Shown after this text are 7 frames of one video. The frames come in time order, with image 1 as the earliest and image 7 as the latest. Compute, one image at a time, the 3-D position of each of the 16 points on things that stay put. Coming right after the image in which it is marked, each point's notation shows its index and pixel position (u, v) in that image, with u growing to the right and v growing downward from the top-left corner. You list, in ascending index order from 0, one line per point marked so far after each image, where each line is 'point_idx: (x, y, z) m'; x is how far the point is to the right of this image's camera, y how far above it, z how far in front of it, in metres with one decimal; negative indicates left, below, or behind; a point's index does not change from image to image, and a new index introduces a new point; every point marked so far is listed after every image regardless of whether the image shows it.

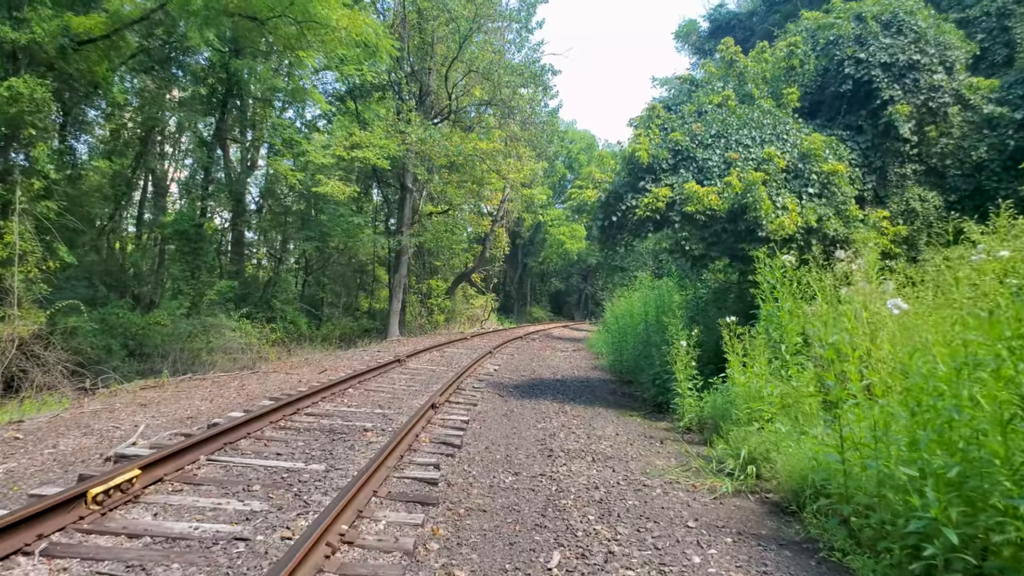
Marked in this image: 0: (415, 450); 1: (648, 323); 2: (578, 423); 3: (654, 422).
0: (-0.8, -1.4, +6.2) m
1: (+2.7, -0.7, +14.3) m
2: (+0.8, -1.6, +8.8) m
3: (+1.8, -1.7, +9.3) m
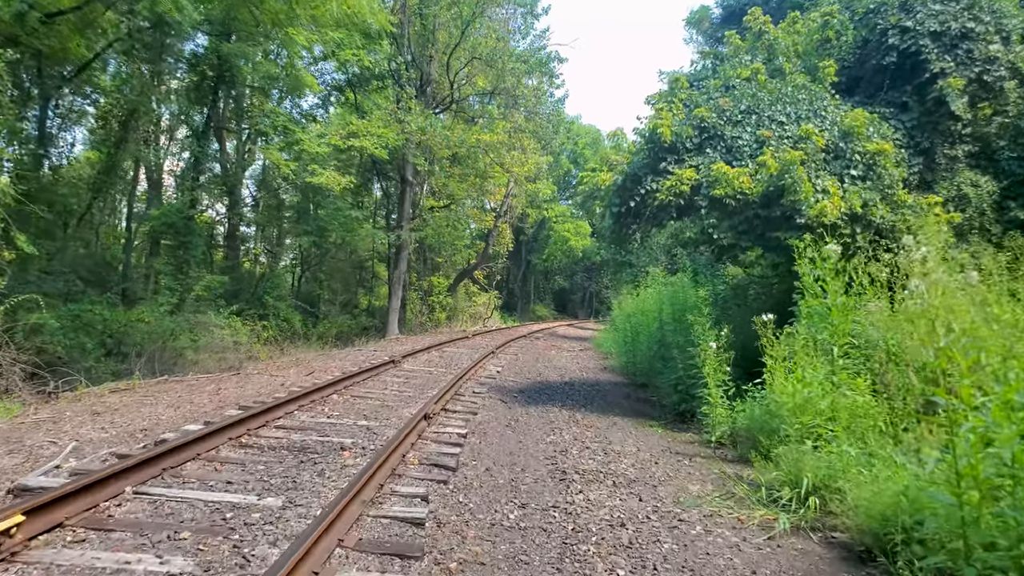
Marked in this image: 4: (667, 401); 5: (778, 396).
0: (-0.8, -1.3, +5.2) m
1: (+2.8, -0.6, +13.2) m
2: (+0.8, -1.5, +7.7) m
3: (+1.9, -1.6, +8.2) m
4: (+2.1, -1.5, +9.8) m
5: (+2.4, -1.0, +6.6) m
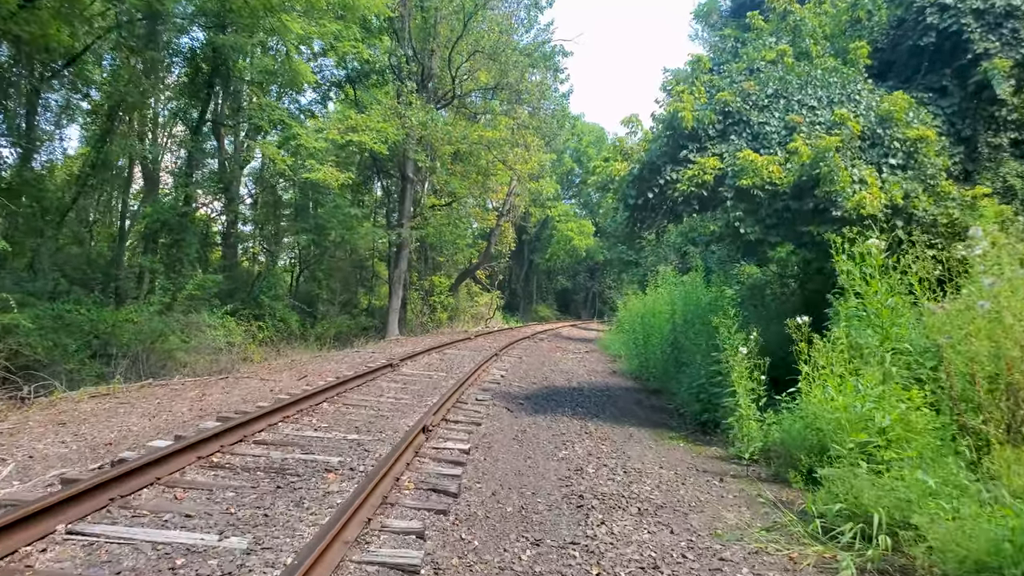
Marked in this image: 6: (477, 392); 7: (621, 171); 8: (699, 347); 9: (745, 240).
0: (-0.7, -1.3, +4.4) m
1: (+2.9, -0.6, +12.5) m
2: (+0.9, -1.5, +7.0) m
3: (+1.9, -1.6, +7.5) m
4: (+2.1, -1.5, +9.1) m
5: (+2.4, -0.9, +5.9) m
6: (-0.5, -1.4, +9.8) m
7: (+1.5, +1.6, +9.9) m
8: (+2.3, -0.7, +9.3) m
9: (+2.8, +0.6, +8.7) m
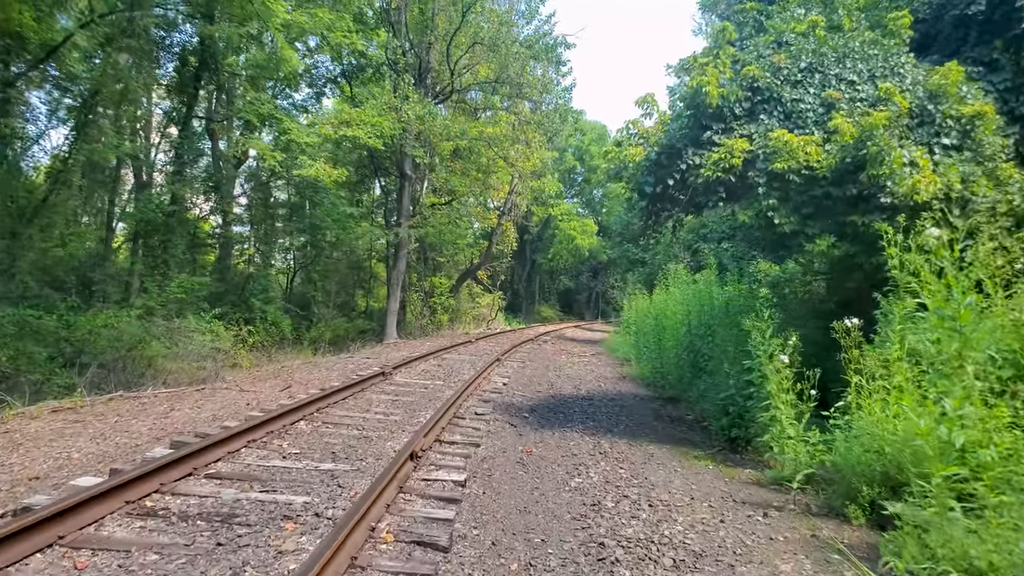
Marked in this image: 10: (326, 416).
0: (-0.7, -1.3, +3.5) m
1: (+2.9, -0.6, +11.5) m
2: (+0.9, -1.5, +6.0) m
3: (+2.0, -1.6, +6.5) m
4: (+2.2, -1.5, +8.1) m
5: (+2.5, -0.9, +4.9) m
6: (-0.4, -1.4, +8.8) m
7: (+1.5, +1.6, +8.9) m
8: (+2.4, -0.7, +8.3) m
9: (+2.8, +0.6, +7.7) m
10: (-1.8, -1.3, +7.3) m
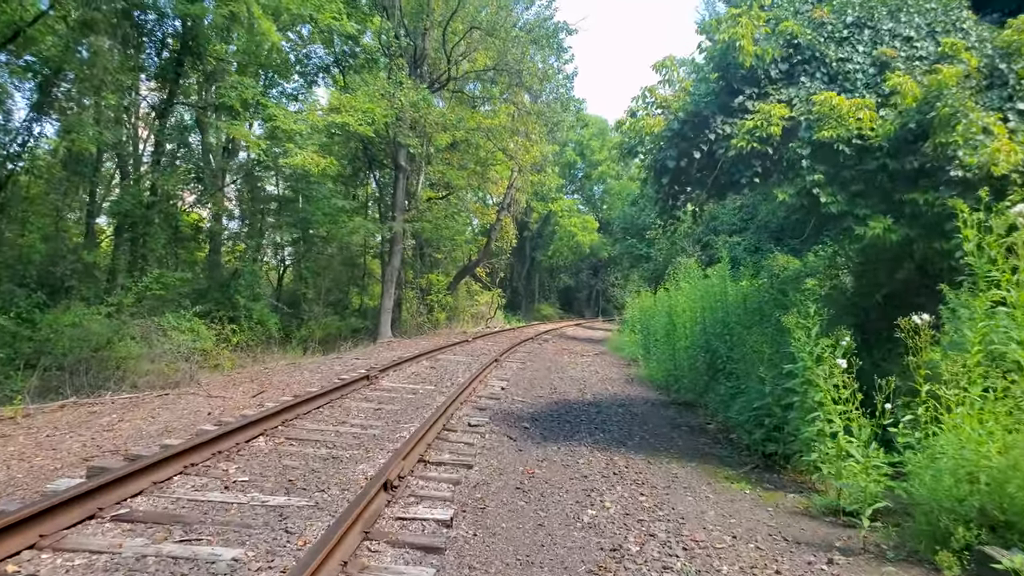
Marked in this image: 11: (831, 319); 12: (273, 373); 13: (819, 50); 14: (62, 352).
0: (-0.7, -1.2, +2.4) m
1: (+2.9, -0.5, +10.4) m
2: (+0.9, -1.5, +5.0) m
3: (+2.0, -1.5, +5.4) m
4: (+2.2, -1.4, +7.0) m
5: (+2.5, -0.9, +3.9) m
6: (-0.4, -1.3, +7.8) m
7: (+1.5, +1.6, +7.8) m
8: (+2.3, -0.6, +7.2) m
9: (+2.8, +0.7, +6.7) m
10: (-1.9, -1.2, +6.2) m
11: (+2.8, -0.3, +6.4) m
12: (-4.4, -1.5, +13.6) m
13: (+2.7, +2.1, +6.7) m
14: (-7.7, -1.1, +12.9) m
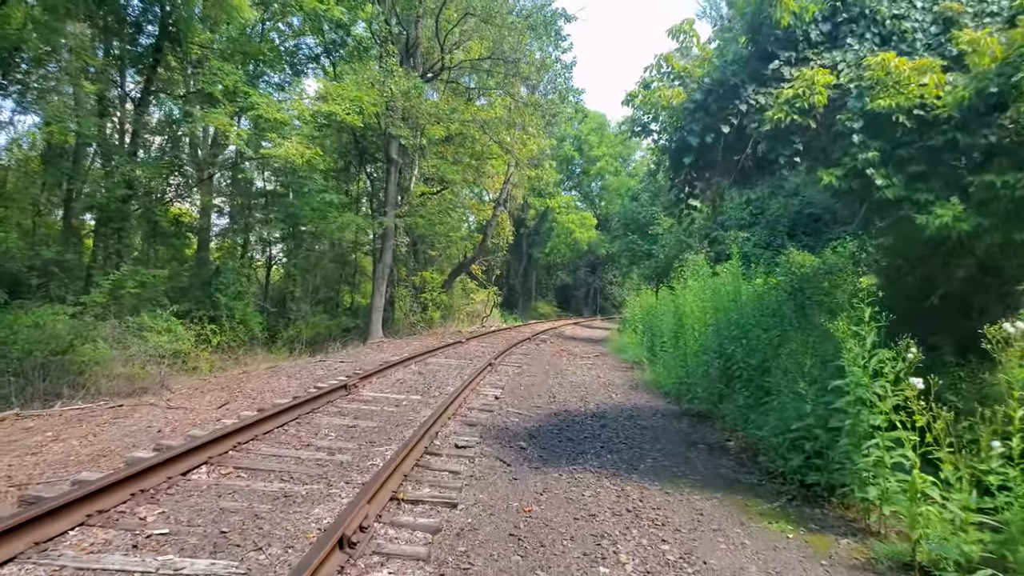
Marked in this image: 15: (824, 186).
0: (-0.7, -1.2, +1.4) m
1: (+2.8, -0.5, +9.5) m
2: (+0.9, -1.5, +4.0) m
3: (+1.9, -1.5, +4.5) m
4: (+2.1, -1.4, +6.1) m
5: (+2.4, -0.9, +2.9) m
6: (-0.5, -1.3, +6.8) m
7: (+1.4, +1.6, +6.8) m
8: (+2.3, -0.6, +6.3) m
9: (+2.7, +0.7, +5.7) m
10: (-1.9, -1.2, +5.3) m
11: (+2.8, -0.3, +5.4) m
12: (-4.5, -1.5, +12.6) m
13: (+2.7, +2.1, +5.7) m
14: (-7.8, -1.1, +11.9) m
15: (+2.4, +0.8, +5.9) m
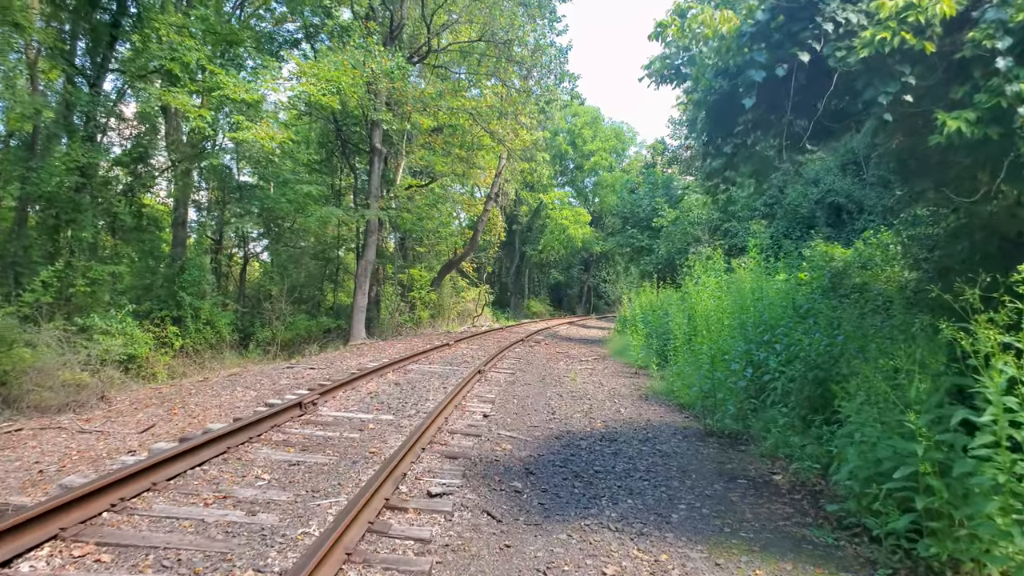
0: (-0.7, -1.2, -0.1) m
1: (+2.7, -0.4, +7.9) m
2: (+0.9, -1.4, +2.5) m
3: (+1.9, -1.5, +2.9) m
4: (+2.1, -1.4, +4.5) m
5: (+2.4, -0.8, +1.4) m
6: (-0.6, -1.3, +5.2) m
7: (+1.3, +1.7, +5.3) m
8: (+2.2, -0.6, +4.7) m
9: (+2.7, +0.7, +4.2) m
10: (-1.9, -1.2, +3.7) m
11: (+2.7, -0.2, +3.9) m
12: (-4.6, -1.5, +11.0) m
13: (+2.6, +2.2, +4.2) m
14: (-7.9, -1.0, +10.2) m
15: (+2.4, +0.8, +4.4) m
